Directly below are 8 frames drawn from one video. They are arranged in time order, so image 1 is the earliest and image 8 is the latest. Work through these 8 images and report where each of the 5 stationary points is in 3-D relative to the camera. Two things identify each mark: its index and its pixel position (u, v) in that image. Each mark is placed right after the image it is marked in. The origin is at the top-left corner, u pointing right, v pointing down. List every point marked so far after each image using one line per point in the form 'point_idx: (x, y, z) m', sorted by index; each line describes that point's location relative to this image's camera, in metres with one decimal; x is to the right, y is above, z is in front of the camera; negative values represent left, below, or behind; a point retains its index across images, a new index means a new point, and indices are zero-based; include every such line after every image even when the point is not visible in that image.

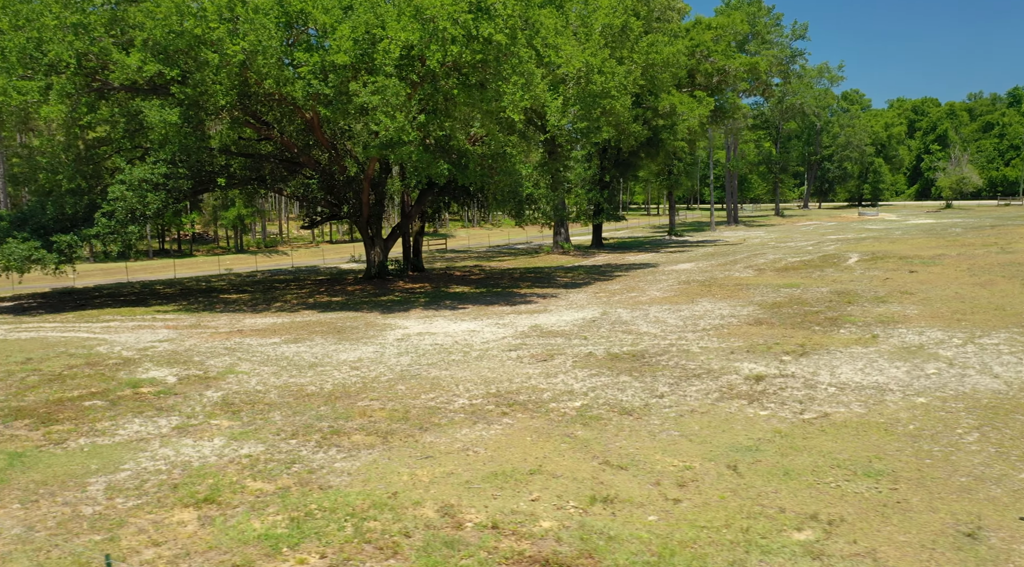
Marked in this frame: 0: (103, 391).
0: (-7.2, -1.9, +14.2) m
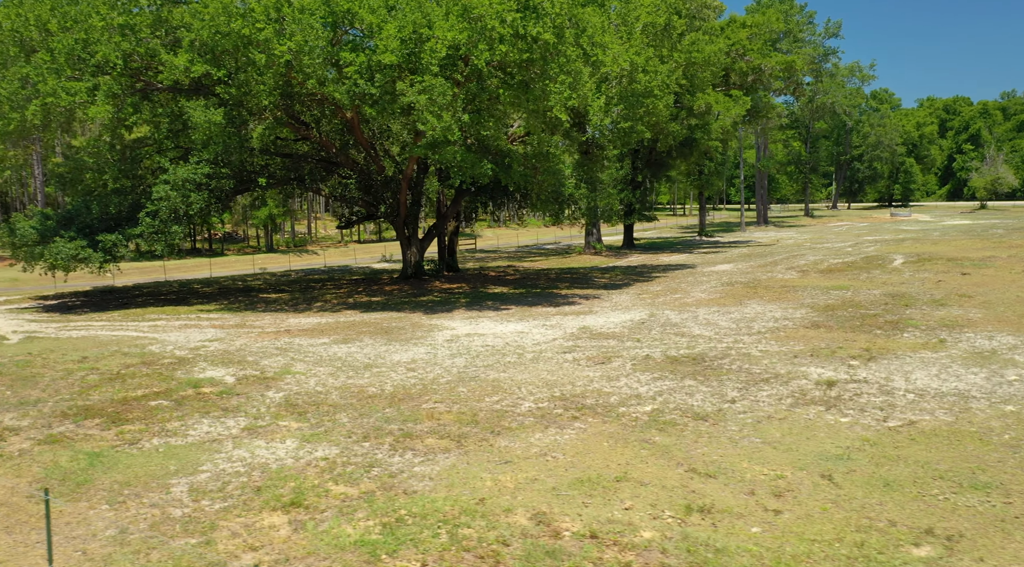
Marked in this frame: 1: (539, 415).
0: (-6.1, -1.9, +14.3) m
1: (+0.4, -1.9, +11.4) m
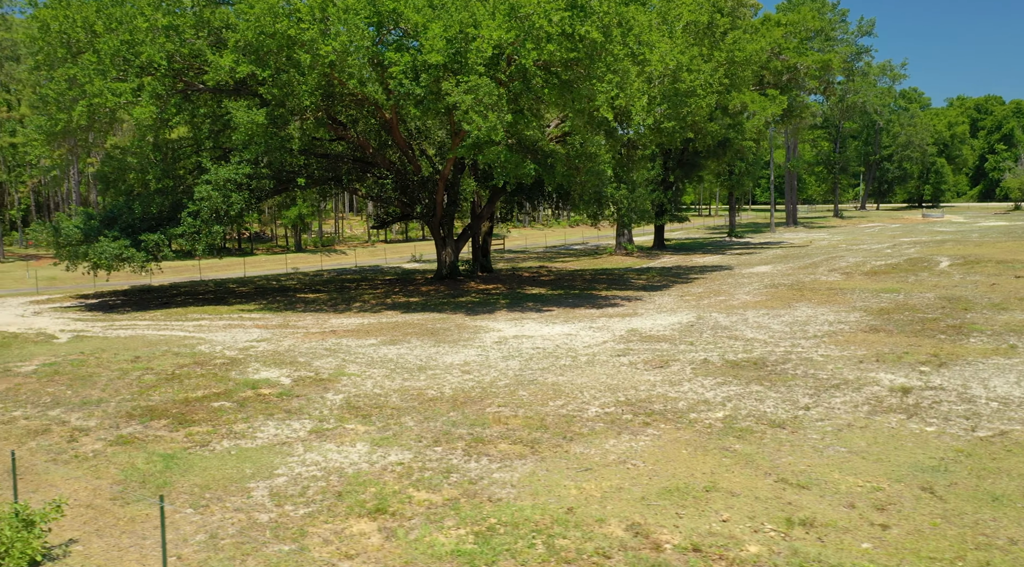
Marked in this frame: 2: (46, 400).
0: (-5.1, -1.9, +14.3) m
1: (+1.4, -1.9, +11.2) m
2: (-8.2, -2.1, +14.1) m
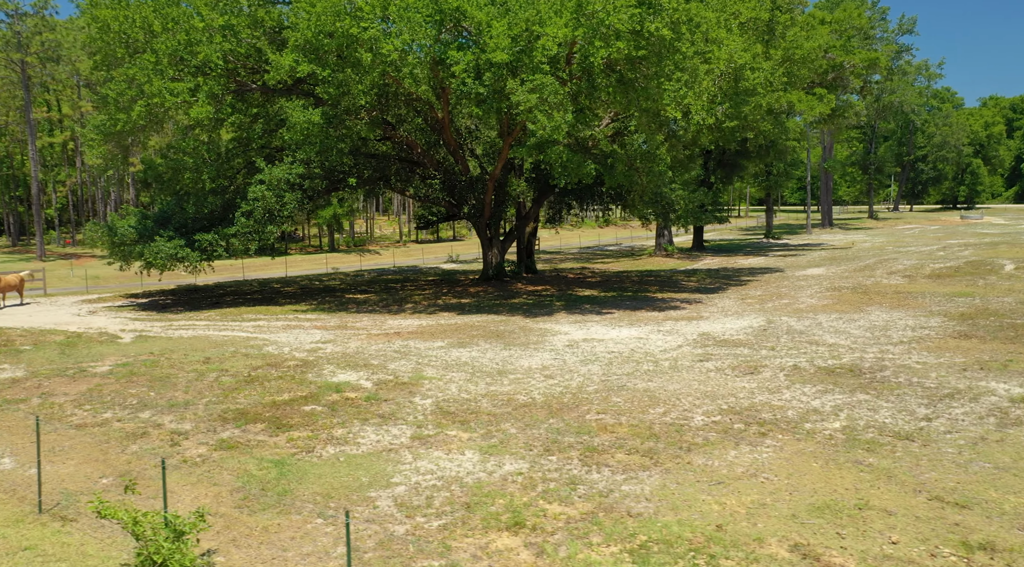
0: (-3.5, -1.9, +14.1) m
1: (+2.8, -2.0, +10.9) m
2: (-6.6, -2.1, +14.1) m
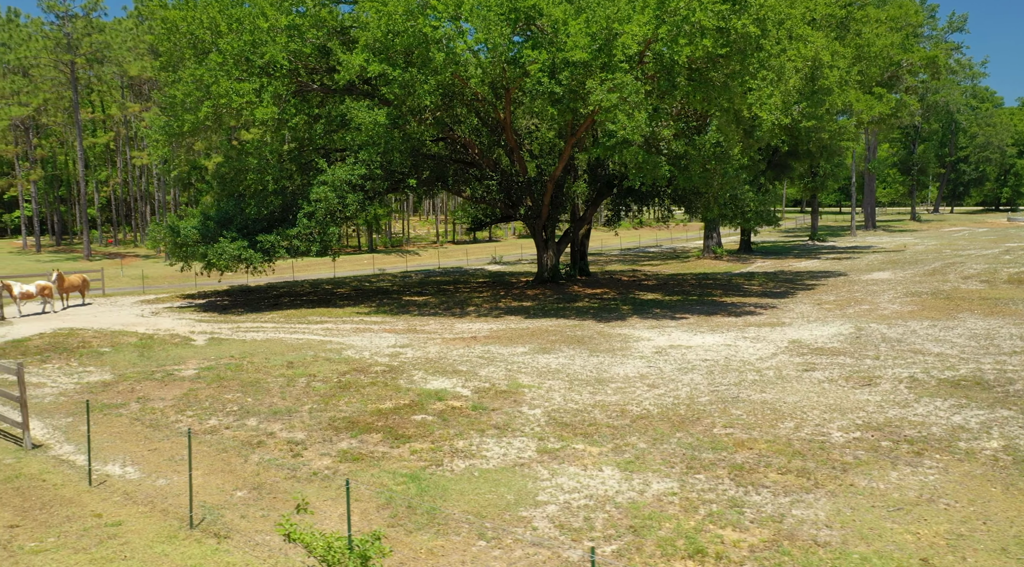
0: (-1.7, -2.0, +13.7) m
1: (+4.5, -2.1, +10.3) m
2: (-4.8, -2.1, +13.8) m
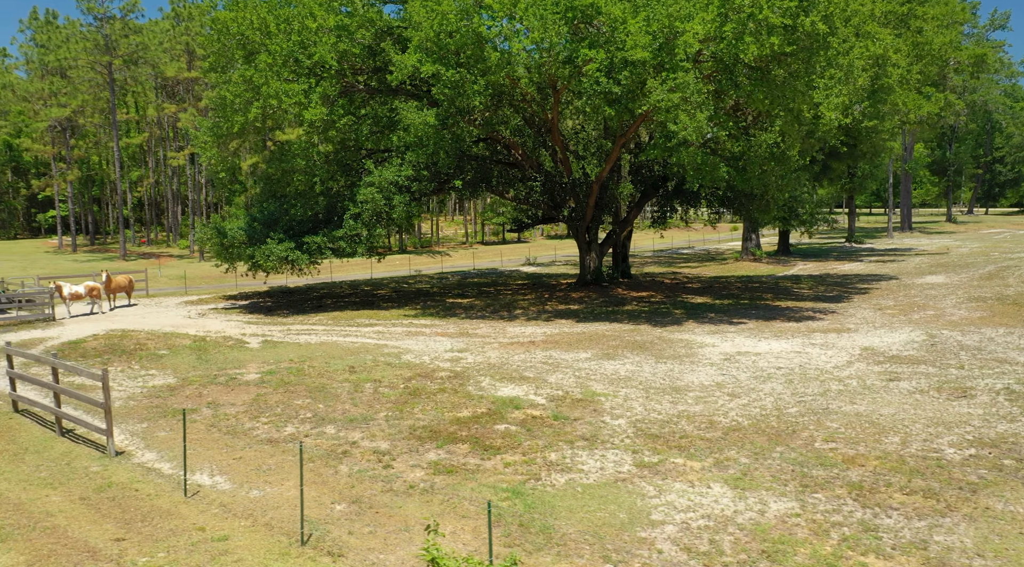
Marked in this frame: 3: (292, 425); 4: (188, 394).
0: (-0.3, -2.1, +13.4) m
1: (+5.8, -2.2, +9.7) m
2: (-3.5, -2.2, +13.5) m
3: (-3.5, -2.3, +12.7) m
4: (-6.2, -2.1, +15.5) m
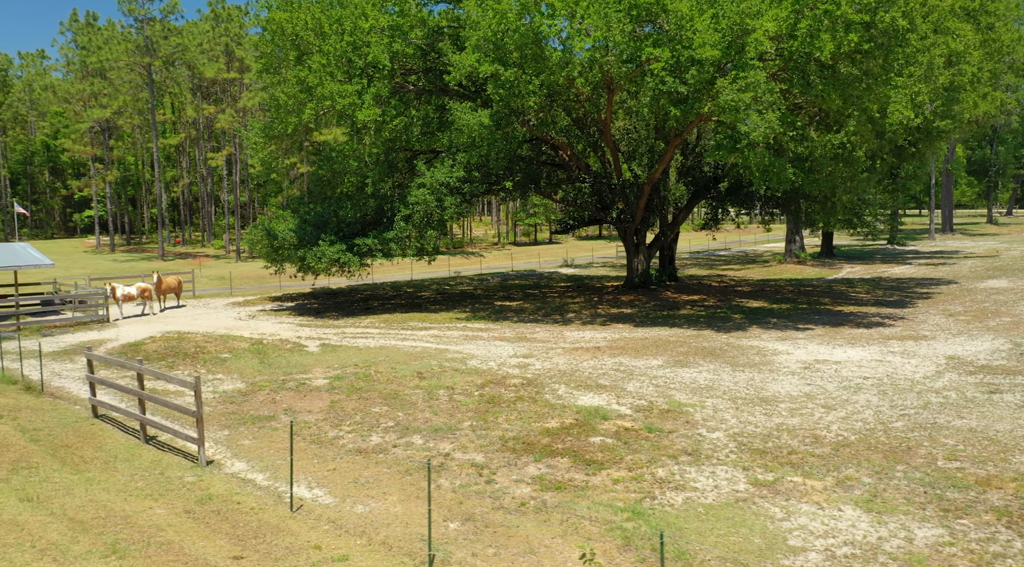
0: (+1.1, -2.2, +12.9) m
1: (+7.1, -2.3, +9.0) m
2: (-2.0, -2.3, +13.2) m
3: (-2.1, -2.3, +12.4) m
4: (-4.7, -2.2, +15.2) m
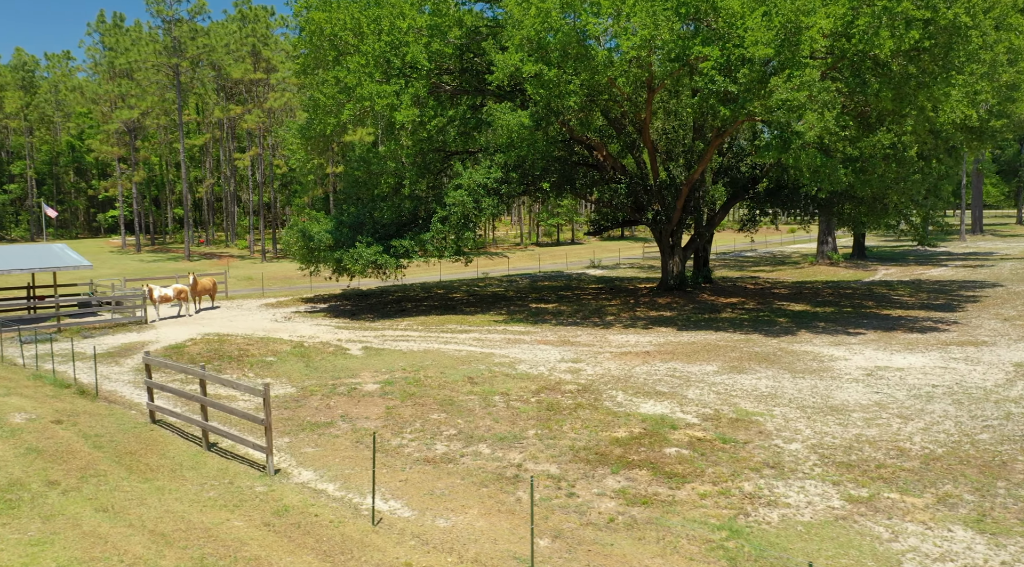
0: (+2.1, -2.3, +12.5) m
1: (+8.0, -2.4, +8.5) m
2: (-1.0, -2.4, +12.8) m
3: (-1.1, -2.4, +12.0) m
4: (-3.7, -2.3, +15.0) m
